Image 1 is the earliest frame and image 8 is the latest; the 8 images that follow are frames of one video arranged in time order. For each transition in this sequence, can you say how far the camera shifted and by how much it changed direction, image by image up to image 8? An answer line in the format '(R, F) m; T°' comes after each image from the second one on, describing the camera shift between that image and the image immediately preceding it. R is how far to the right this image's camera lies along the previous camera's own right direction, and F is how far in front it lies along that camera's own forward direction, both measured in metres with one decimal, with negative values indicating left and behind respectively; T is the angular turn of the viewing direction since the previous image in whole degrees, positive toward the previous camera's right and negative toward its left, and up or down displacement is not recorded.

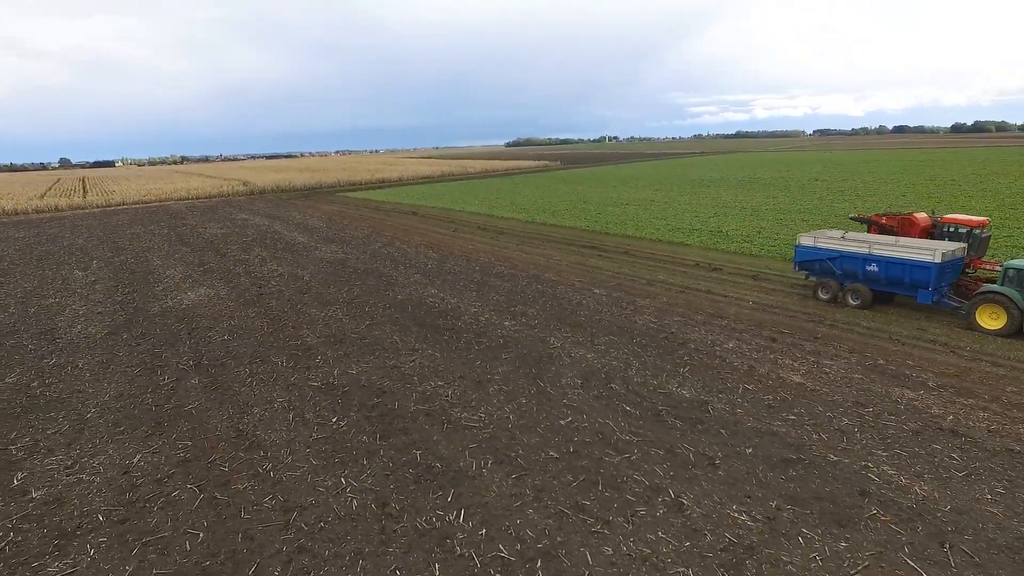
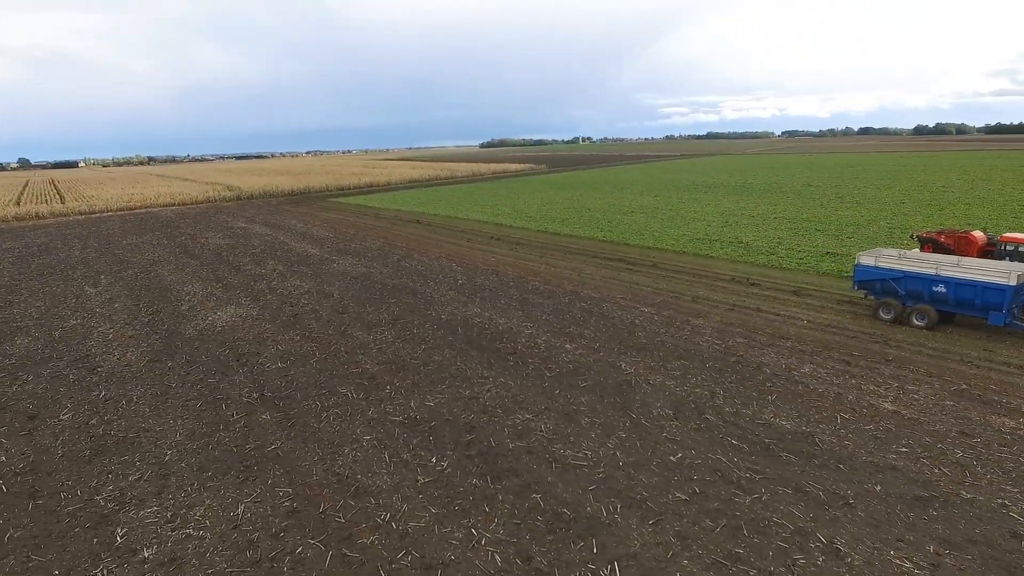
(-0.8, +0.1) m; +2°
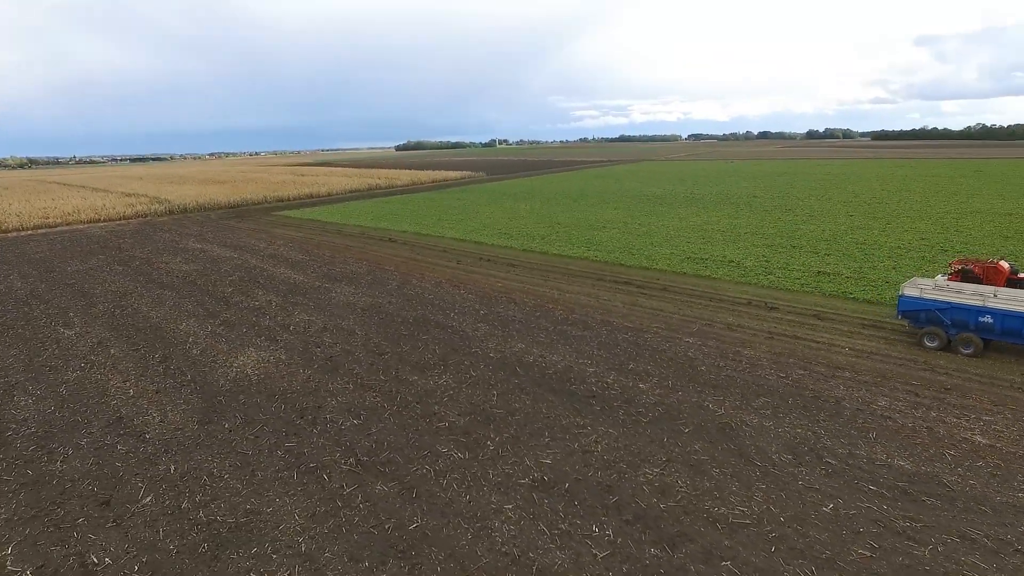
(-1.4, +0.2) m; +7°
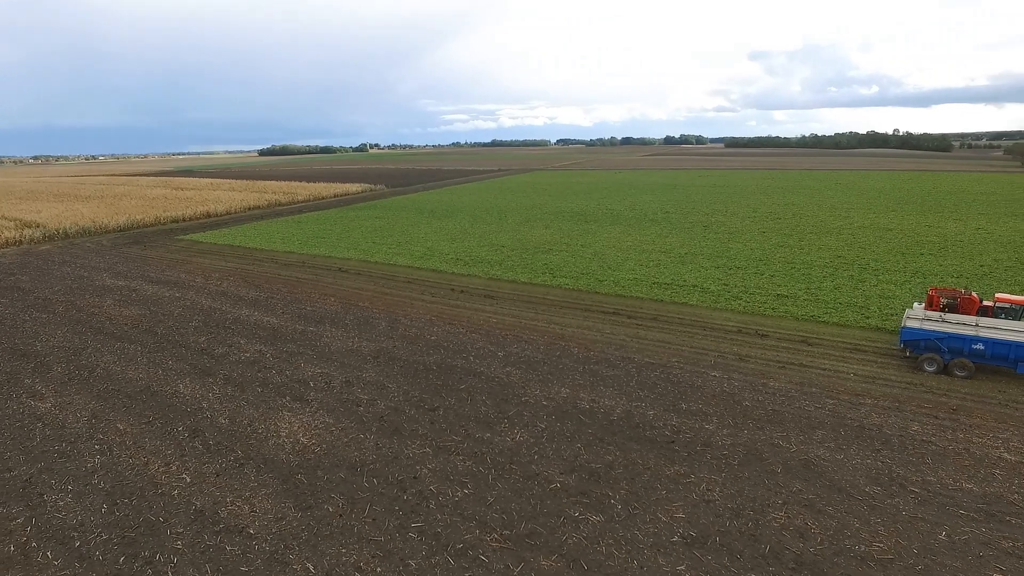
(-1.9, 0.0) m; +11°
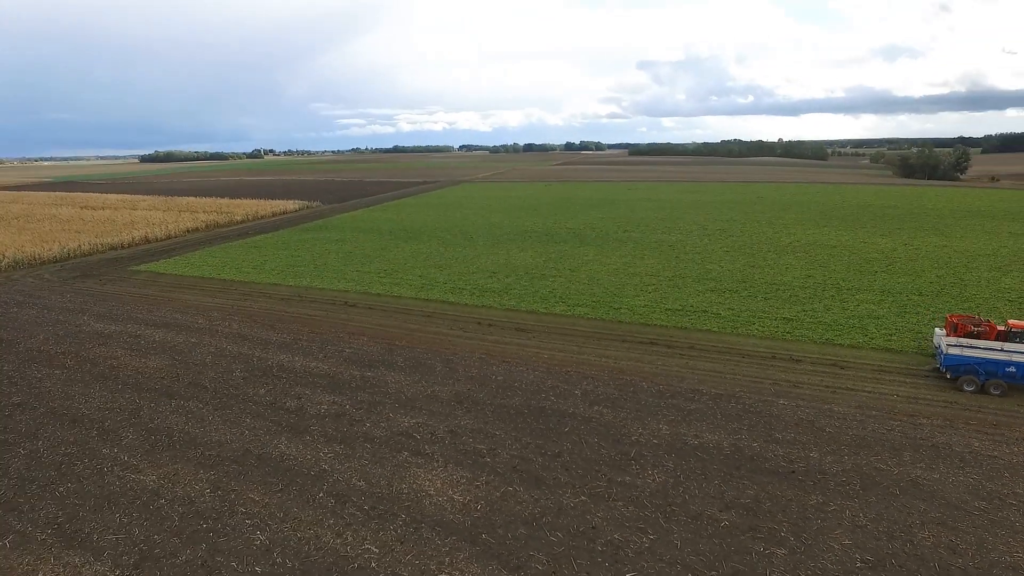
(-2.5, -0.3) m; +9°
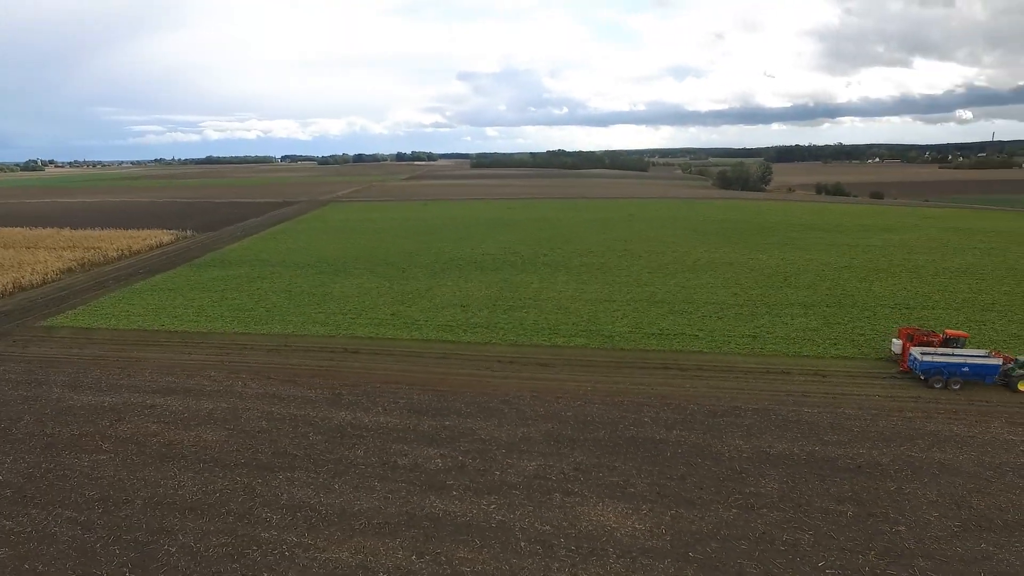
(-4.0, -0.5) m; +15°
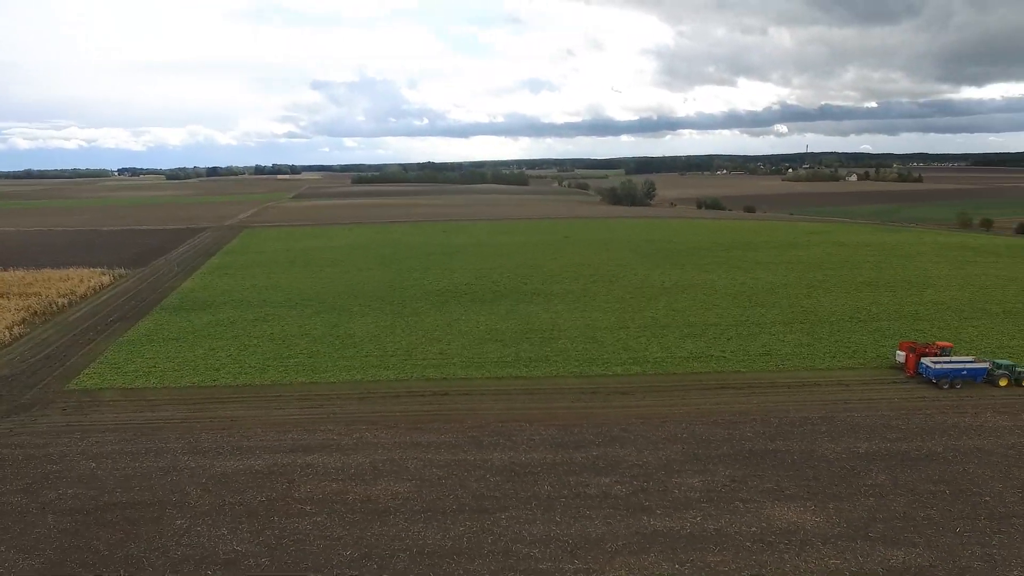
(-5.2, -1.2) m; +12°
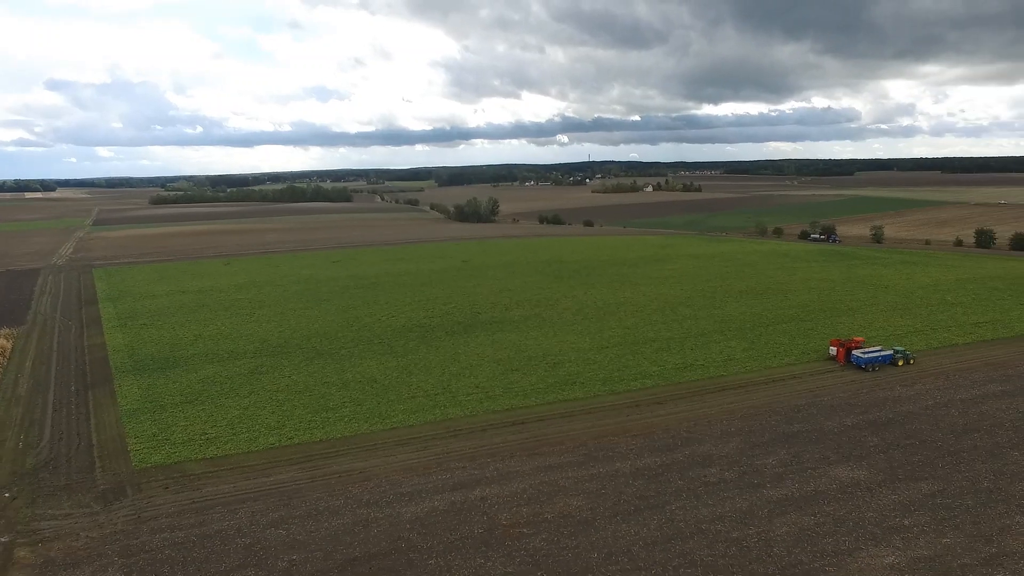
(-7.4, -1.7) m; +18°
